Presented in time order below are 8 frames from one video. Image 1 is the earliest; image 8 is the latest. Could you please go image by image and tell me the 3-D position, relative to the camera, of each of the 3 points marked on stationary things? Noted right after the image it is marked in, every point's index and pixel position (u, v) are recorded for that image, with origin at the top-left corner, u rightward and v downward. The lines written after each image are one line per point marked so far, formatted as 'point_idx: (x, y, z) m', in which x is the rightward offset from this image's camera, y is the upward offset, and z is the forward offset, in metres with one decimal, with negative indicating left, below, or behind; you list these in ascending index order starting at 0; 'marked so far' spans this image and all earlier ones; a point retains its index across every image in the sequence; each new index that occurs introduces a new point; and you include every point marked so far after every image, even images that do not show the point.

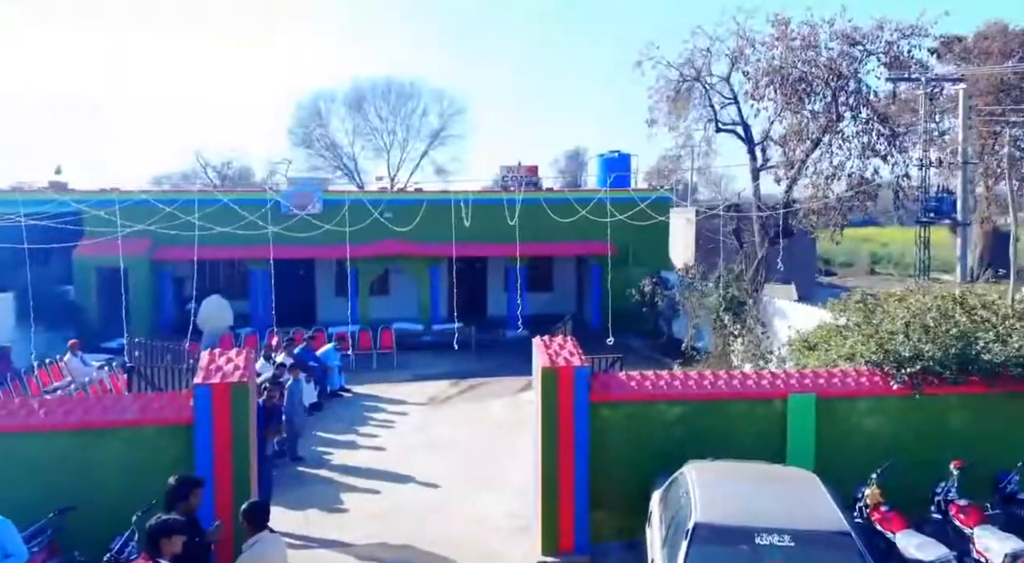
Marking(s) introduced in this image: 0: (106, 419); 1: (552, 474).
0: (-3.6, -1.2, +6.0) m
1: (+0.4, -1.9, +6.5) m
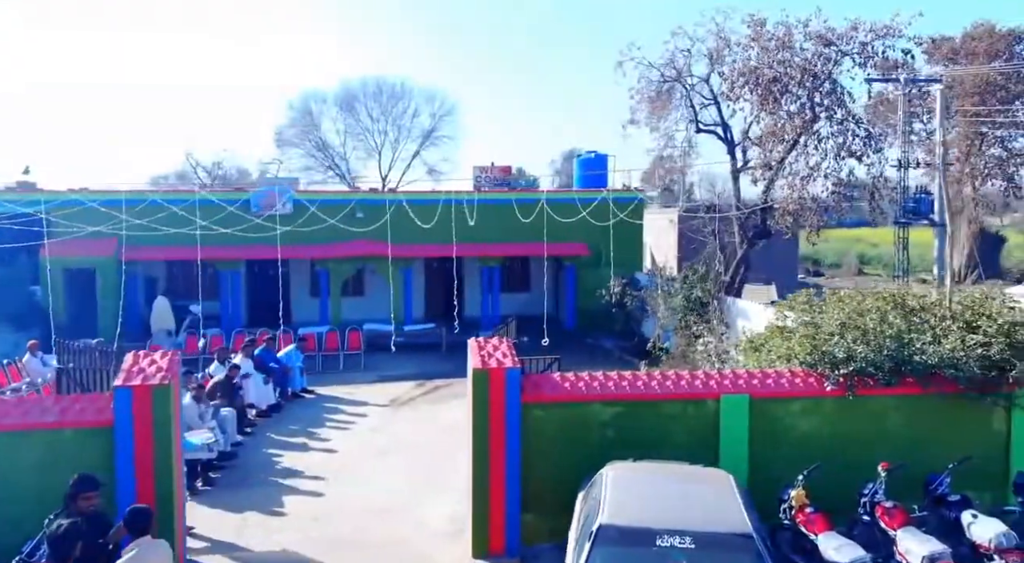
0: (-4.3, -1.2, +6.0) m
1: (-0.3, -1.9, +6.5) m
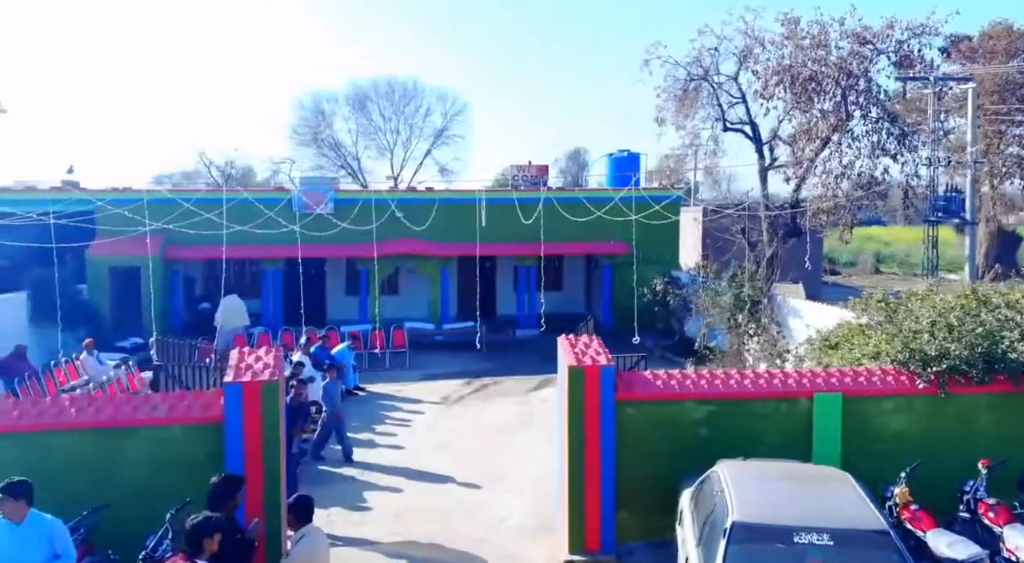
0: (-3.3, -1.2, +6.0) m
1: (+0.6, -1.9, +6.5) m
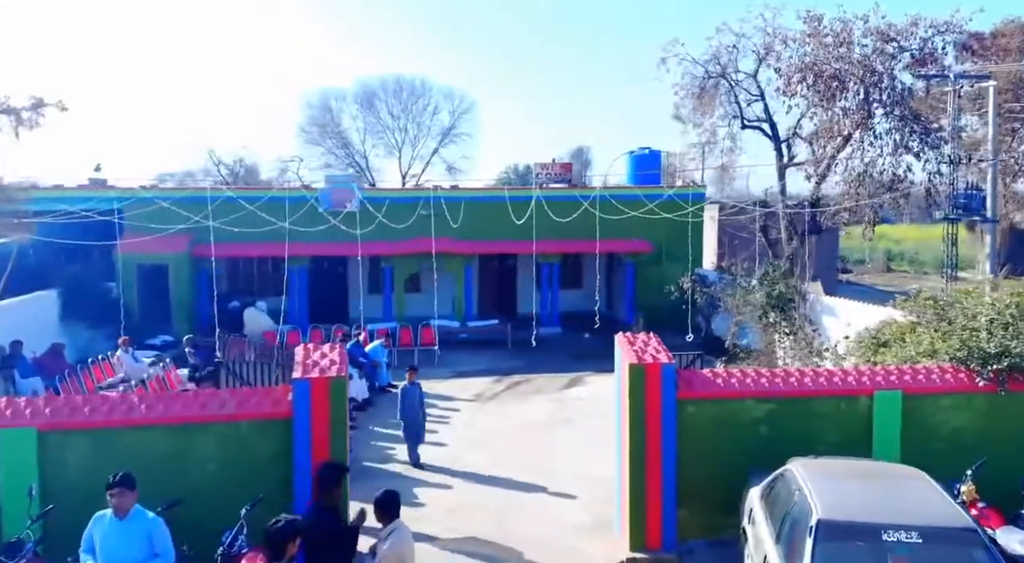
0: (-2.7, -1.2, +6.0) m
1: (+1.2, -1.8, +6.5) m
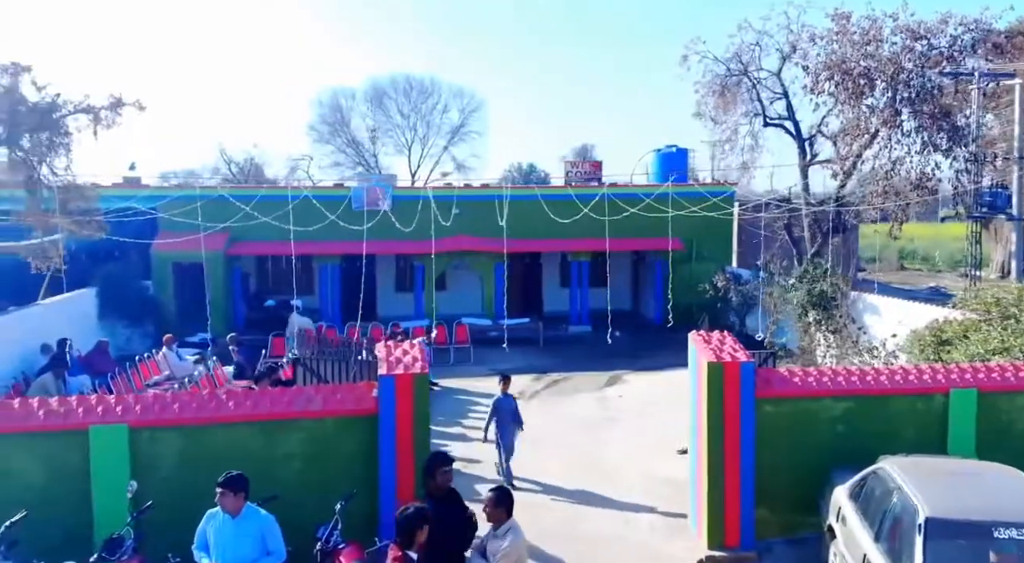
0: (-2.0, -1.2, +6.1) m
1: (+2.0, -1.8, +6.6) m
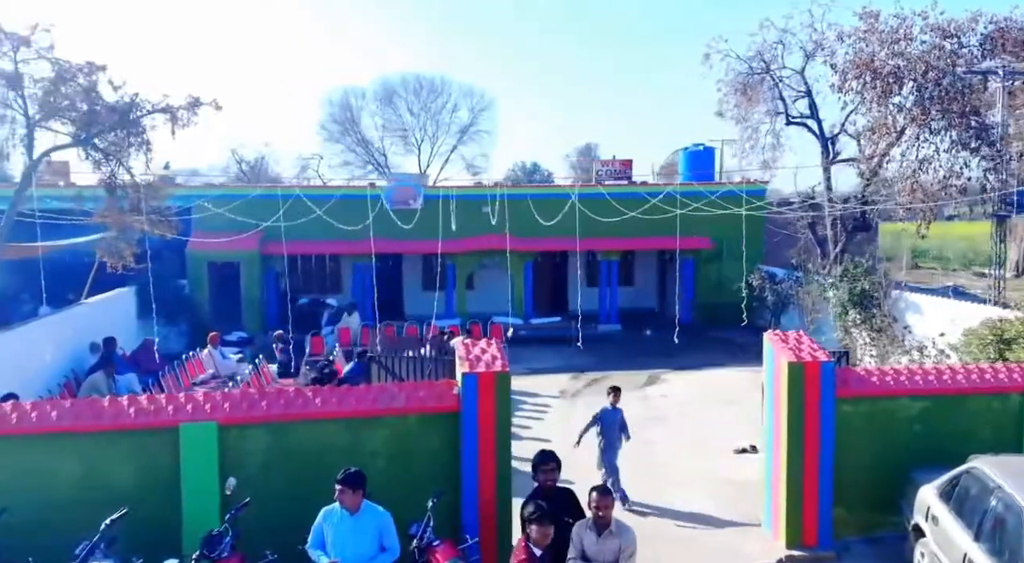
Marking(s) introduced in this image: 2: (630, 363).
0: (-1.2, -1.2, +6.1) m
1: (+2.8, -1.8, +6.6) m
2: (+2.8, -1.9, +15.9) m
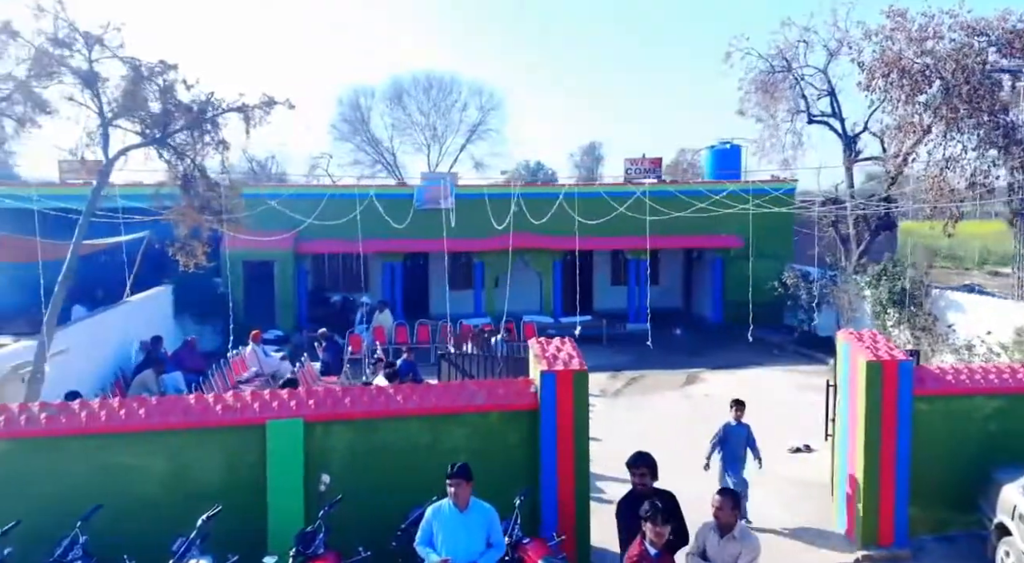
0: (-0.5, -1.1, +6.1) m
1: (+3.5, -1.8, +6.5) m
2: (+3.6, -1.9, +15.9) m
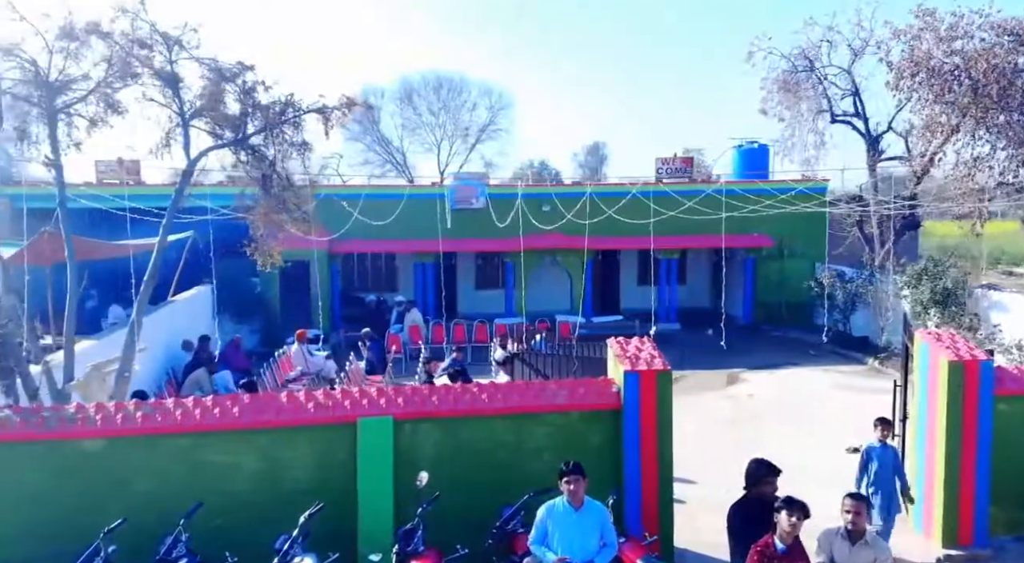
0: (+0.3, -1.1, +6.1) m
1: (+4.3, -1.8, +6.5) m
2: (+4.4, -1.9, +15.9) m
